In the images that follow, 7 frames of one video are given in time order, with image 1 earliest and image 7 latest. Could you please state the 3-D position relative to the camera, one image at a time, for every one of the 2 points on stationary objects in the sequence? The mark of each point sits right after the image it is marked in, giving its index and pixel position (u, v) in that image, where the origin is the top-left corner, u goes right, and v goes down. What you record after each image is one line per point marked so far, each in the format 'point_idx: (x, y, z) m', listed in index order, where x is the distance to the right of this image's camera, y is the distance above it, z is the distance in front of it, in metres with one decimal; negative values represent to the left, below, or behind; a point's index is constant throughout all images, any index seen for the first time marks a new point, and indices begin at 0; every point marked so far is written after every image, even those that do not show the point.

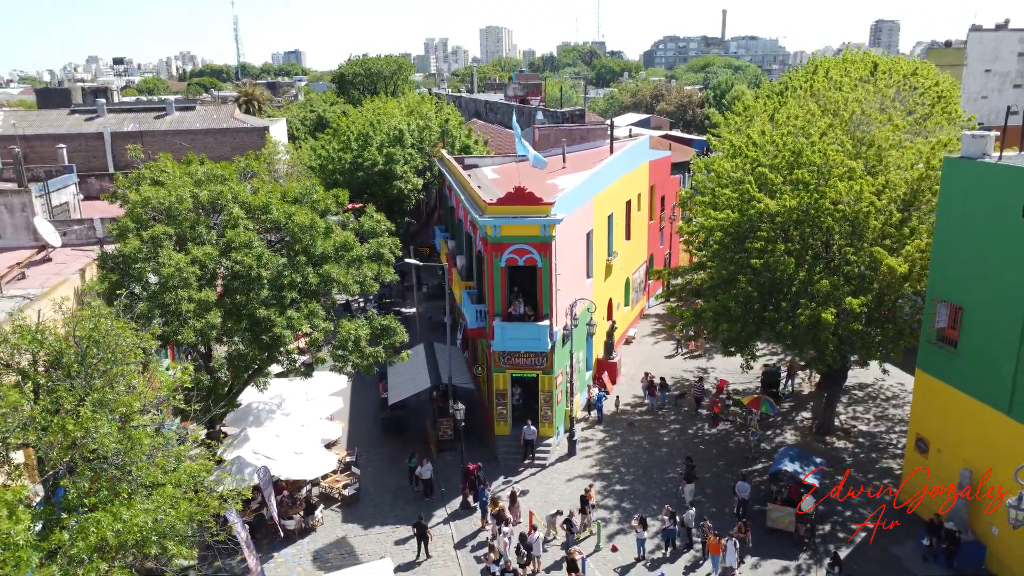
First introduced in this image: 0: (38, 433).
0: (-5.2, -1.6, +9.4) m
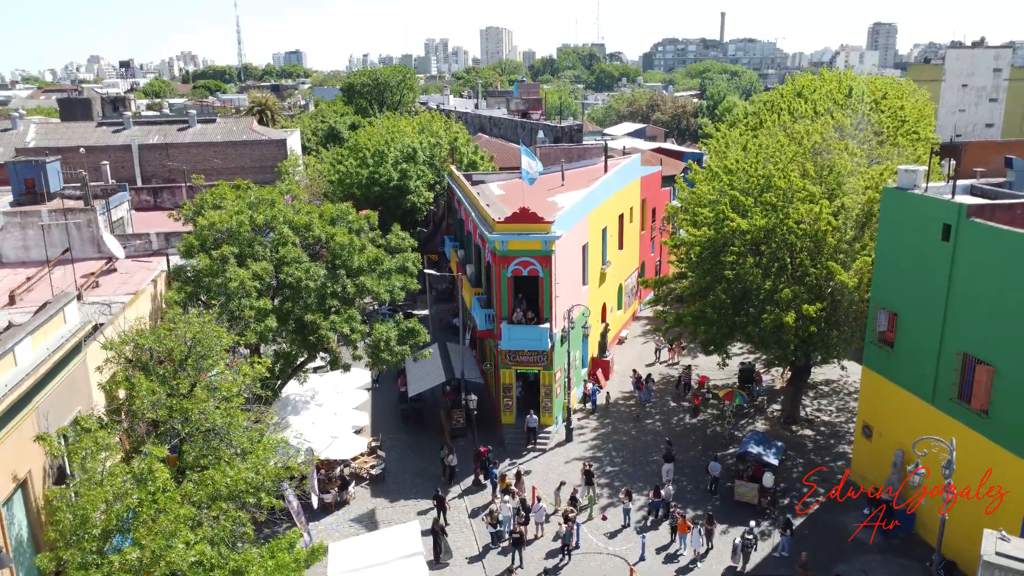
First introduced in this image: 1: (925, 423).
0: (-5.0, -1.8, +12.3) m
1: (+8.6, -2.8, +17.7) m
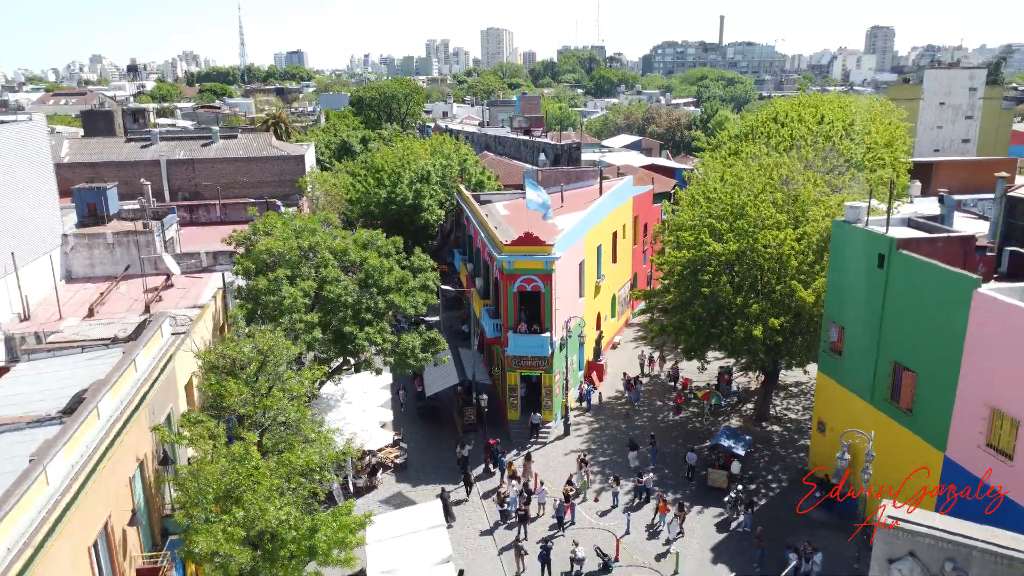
0: (-4.9, -2.2, +15.7) m
1: (+8.8, -3.3, +21.1) m
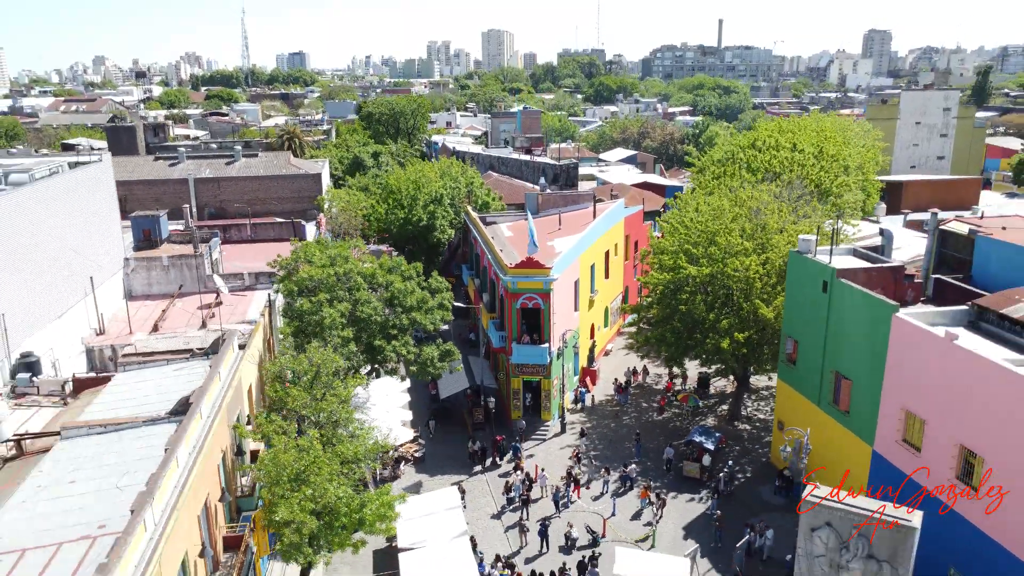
0: (-4.8, -2.8, +19.7) m
1: (+8.9, -3.9, +25.0) m
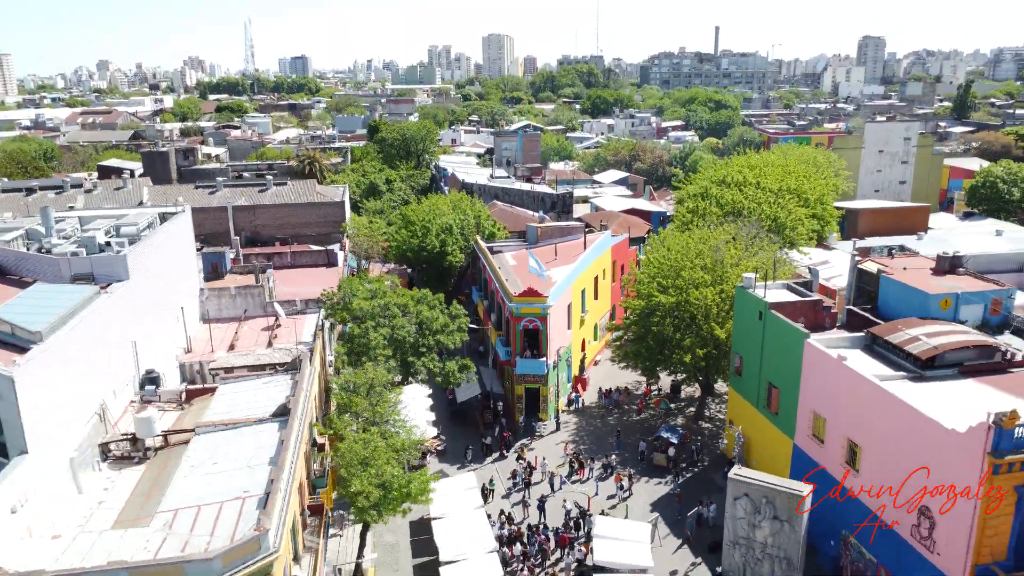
0: (-4.6, -3.9, +26.5) m
1: (+9.1, -5.0, +31.9) m
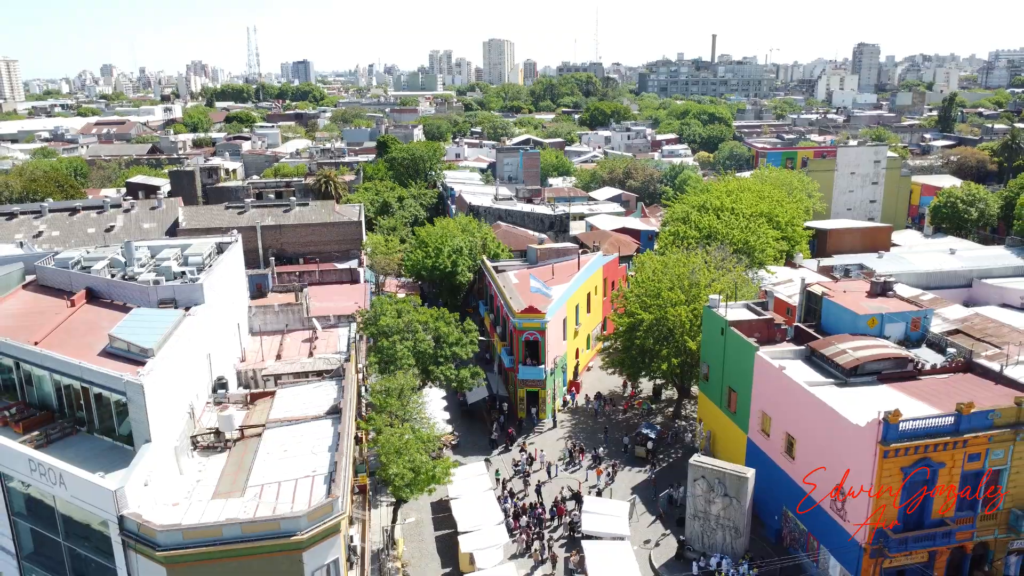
0: (-4.4, -4.8, +32.8) m
1: (+9.2, -5.9, +38.1) m
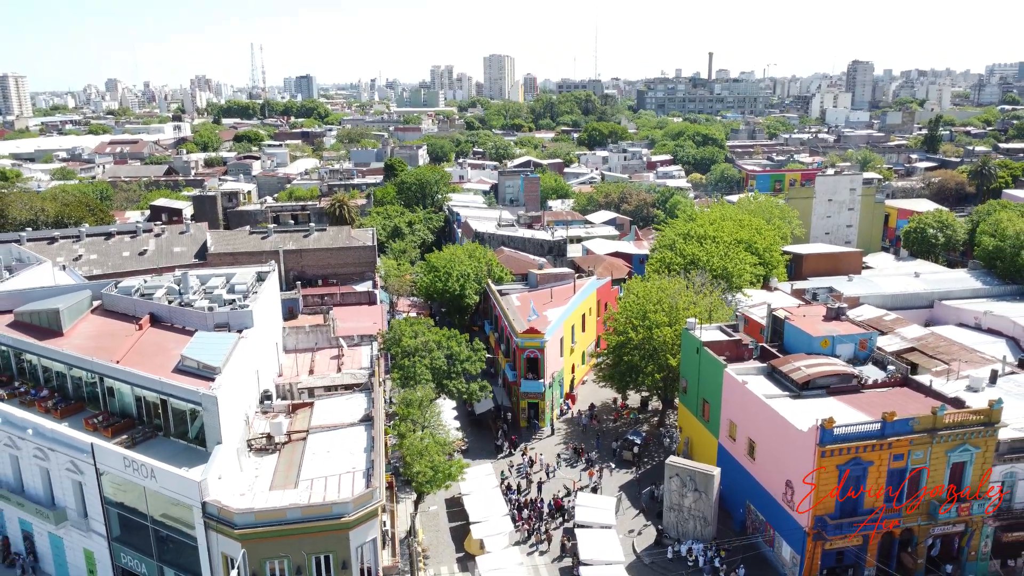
0: (-4.2, -6.0, +38.6) m
1: (+9.4, -7.1, +43.9) m
